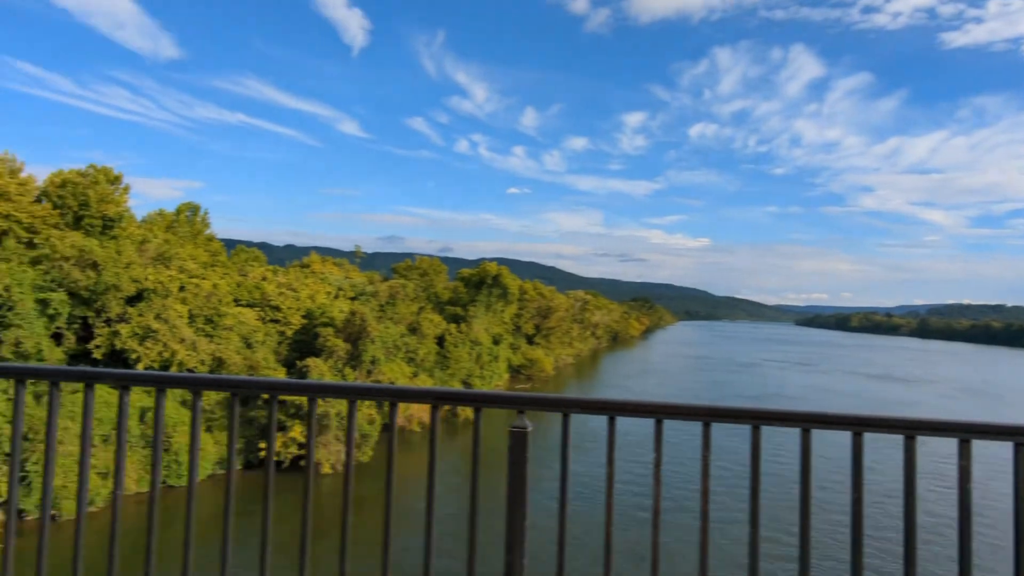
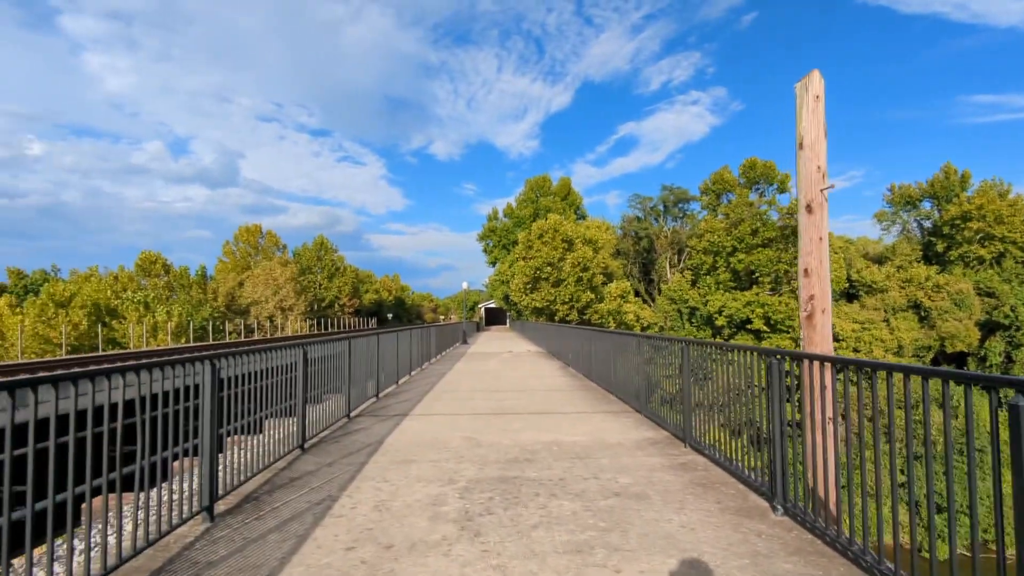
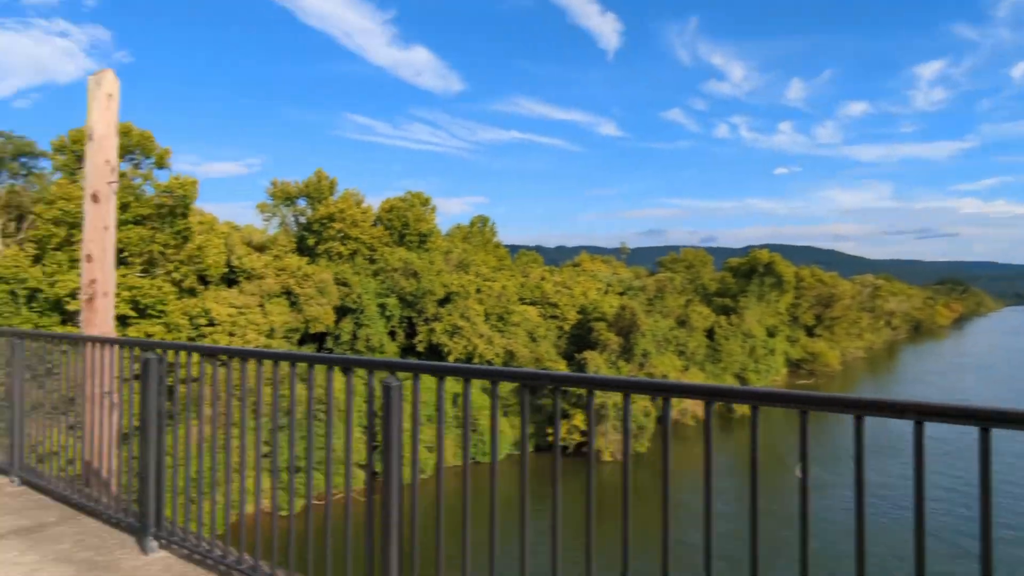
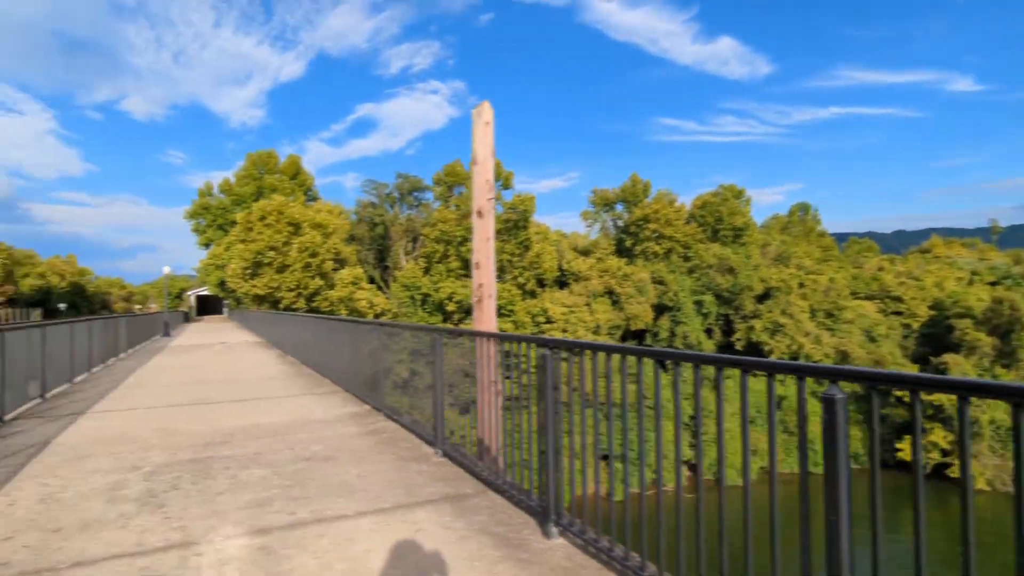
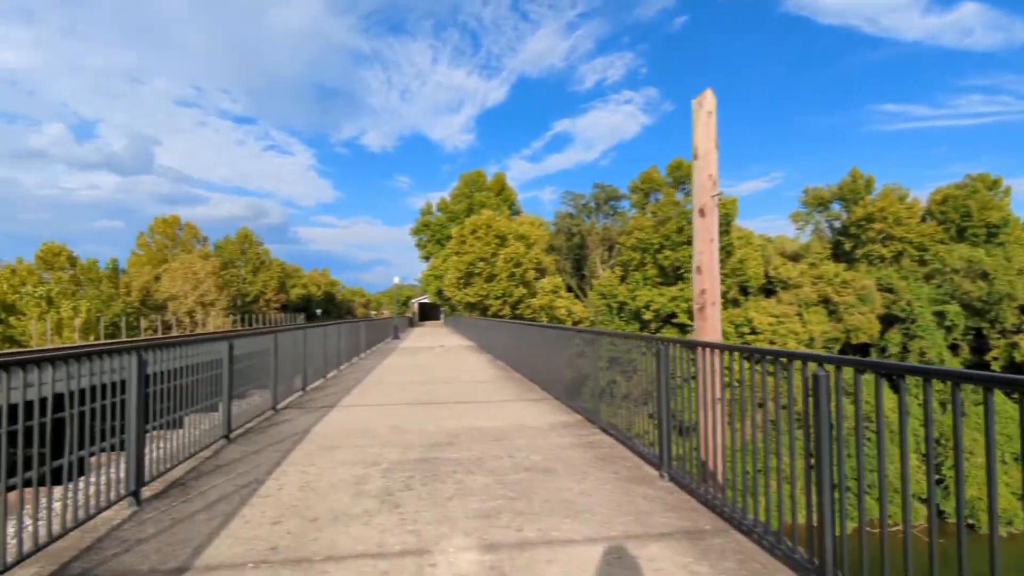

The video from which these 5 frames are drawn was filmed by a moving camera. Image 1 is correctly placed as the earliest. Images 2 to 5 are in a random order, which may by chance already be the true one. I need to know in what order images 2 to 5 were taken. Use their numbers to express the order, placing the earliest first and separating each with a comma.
3, 4, 5, 2
